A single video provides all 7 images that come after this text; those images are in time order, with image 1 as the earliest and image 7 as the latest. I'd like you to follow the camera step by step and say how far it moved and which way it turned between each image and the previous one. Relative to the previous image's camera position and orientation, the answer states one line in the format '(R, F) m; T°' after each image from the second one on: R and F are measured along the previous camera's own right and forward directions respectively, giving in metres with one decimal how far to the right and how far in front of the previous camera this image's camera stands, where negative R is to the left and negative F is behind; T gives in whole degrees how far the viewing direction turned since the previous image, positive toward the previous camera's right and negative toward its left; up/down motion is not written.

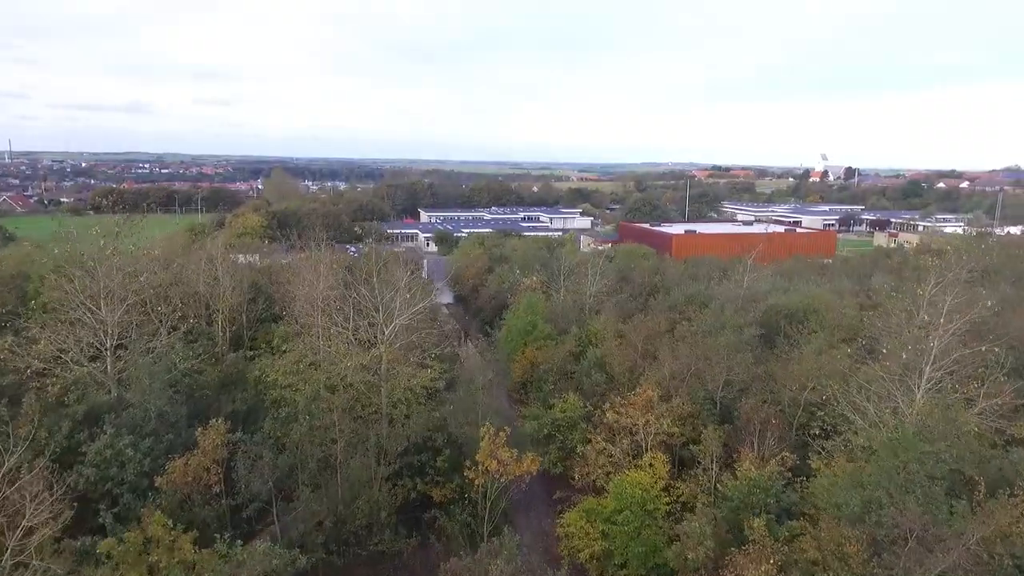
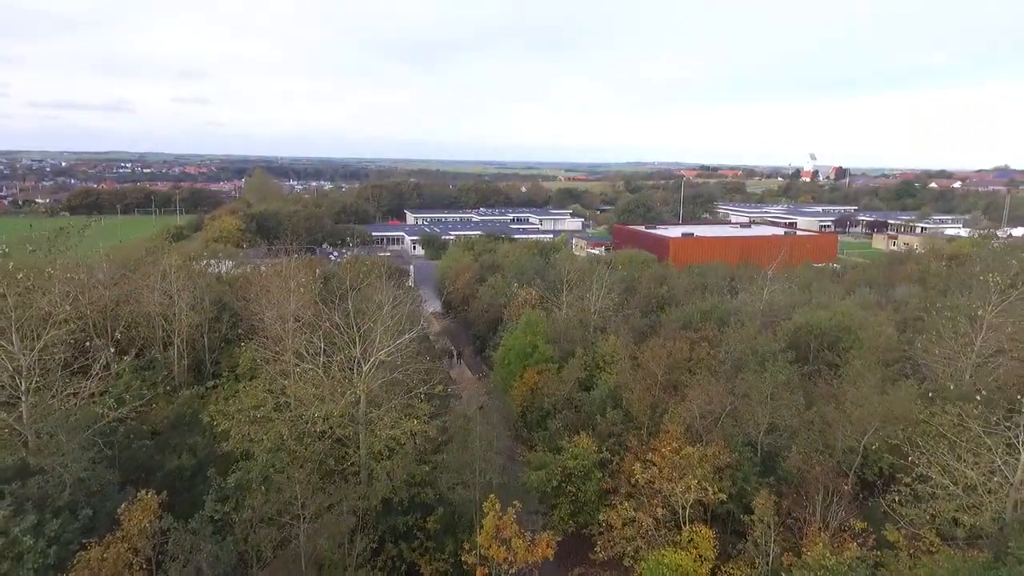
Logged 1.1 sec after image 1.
(-0.3, +2.2) m; +1°
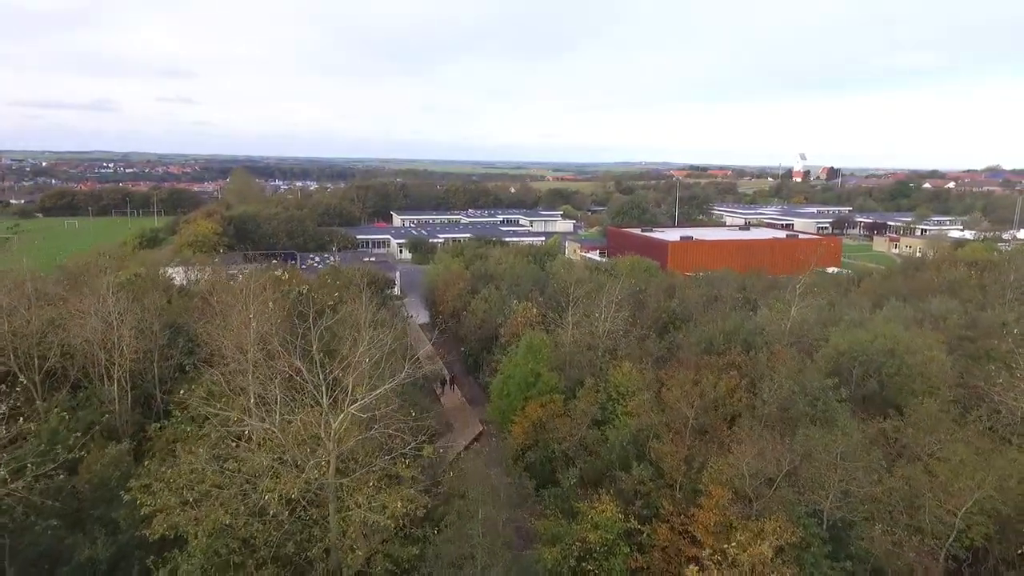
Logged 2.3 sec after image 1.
(-0.3, +2.4) m; +1°
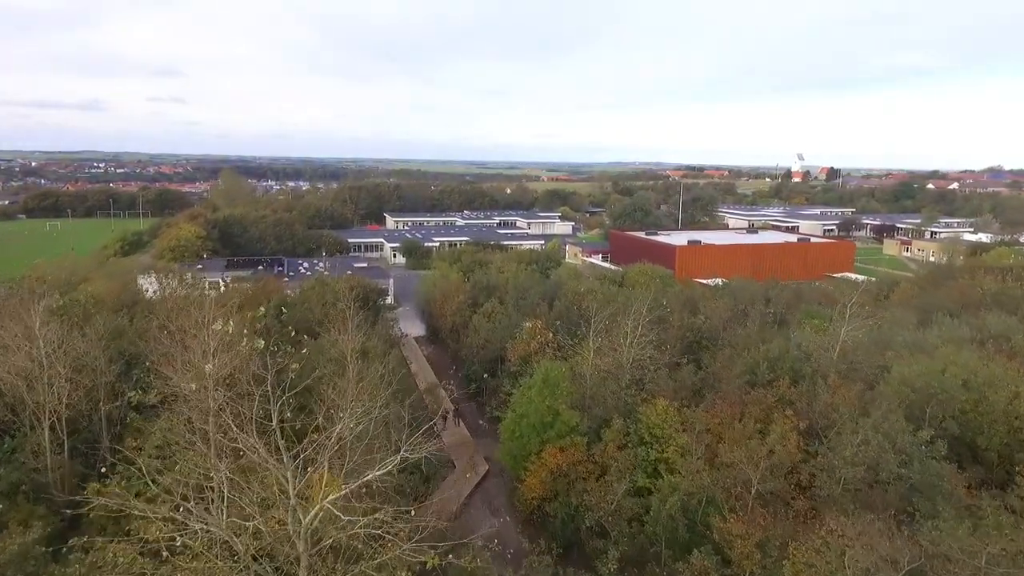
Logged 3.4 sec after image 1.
(-0.4, +2.4) m; 0°
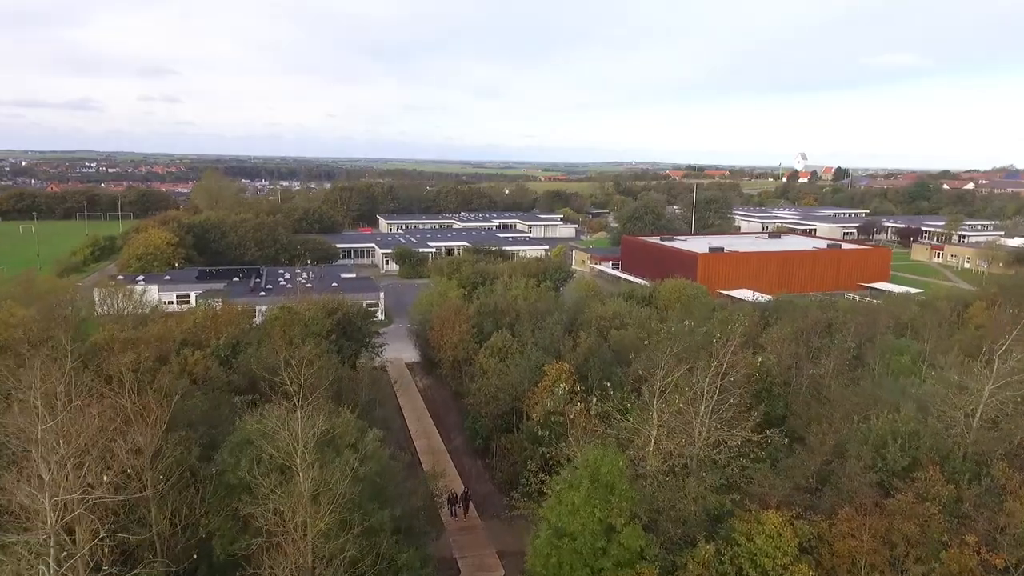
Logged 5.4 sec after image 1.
(-0.5, +4.3) m; 0°
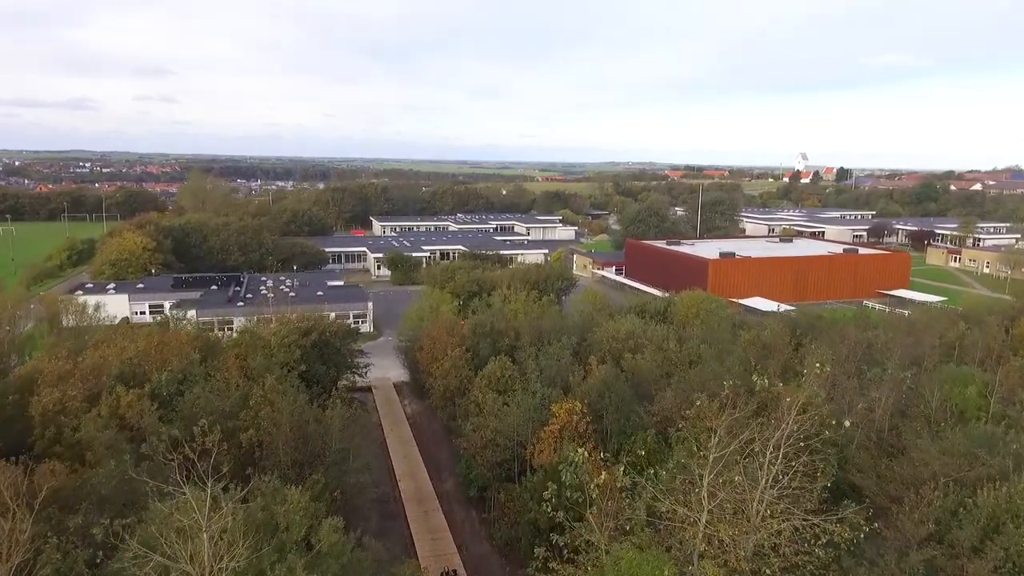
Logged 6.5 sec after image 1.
(-0.1, +2.5) m; 0°
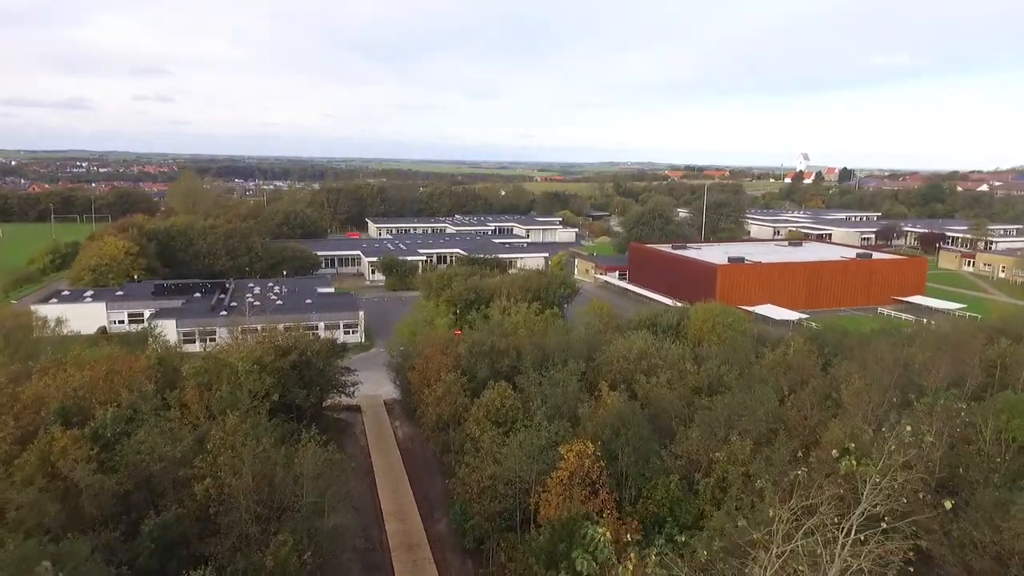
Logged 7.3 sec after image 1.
(0.0, +1.7) m; 0°
